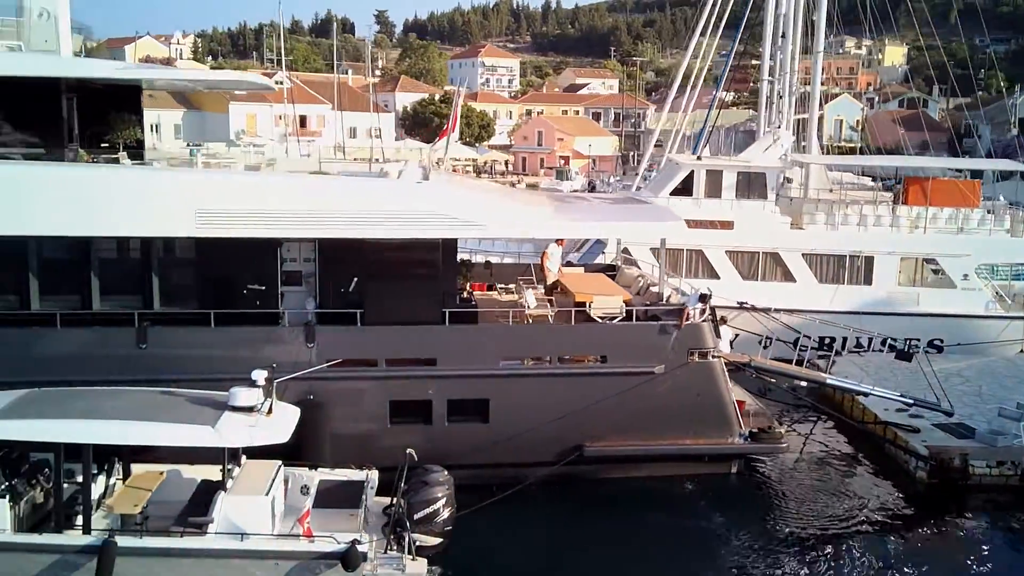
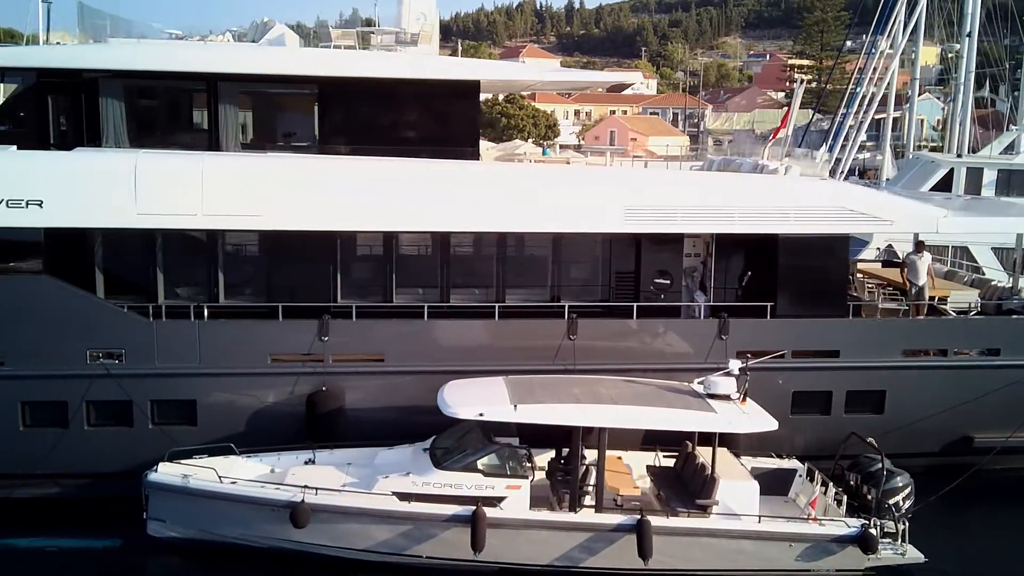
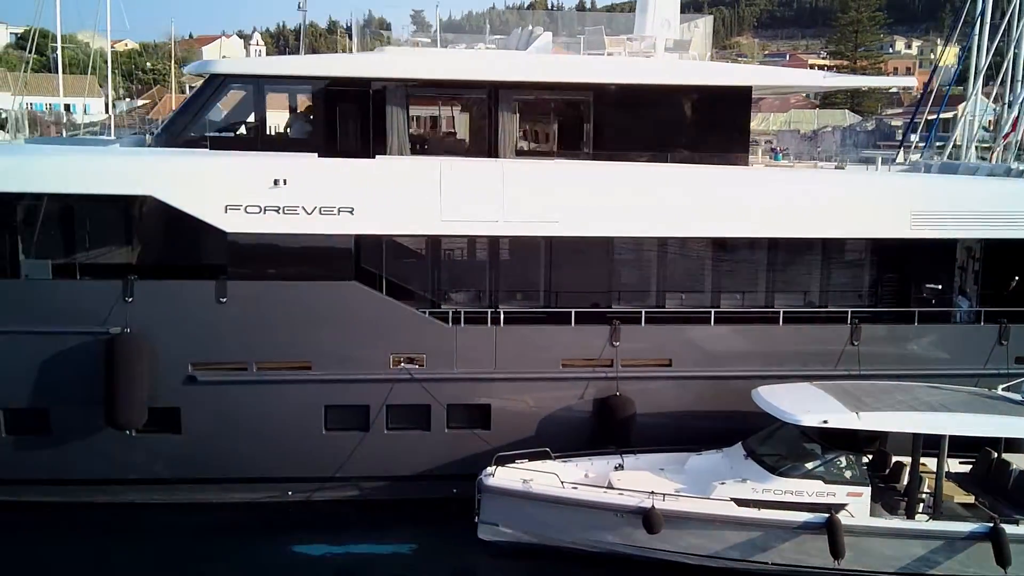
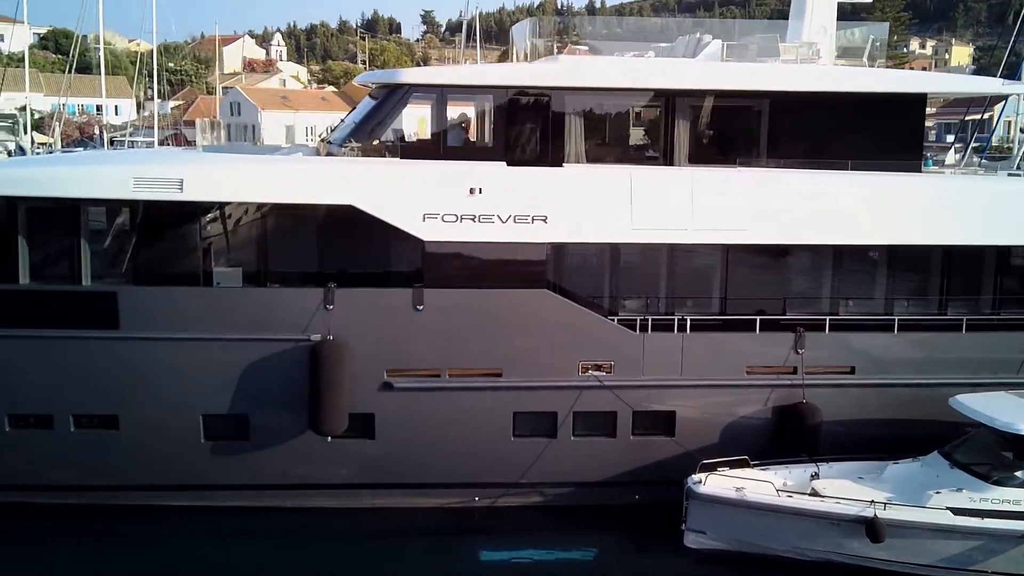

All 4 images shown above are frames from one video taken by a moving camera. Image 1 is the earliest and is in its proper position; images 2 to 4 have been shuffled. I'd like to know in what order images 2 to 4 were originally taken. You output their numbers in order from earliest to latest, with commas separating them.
2, 3, 4
